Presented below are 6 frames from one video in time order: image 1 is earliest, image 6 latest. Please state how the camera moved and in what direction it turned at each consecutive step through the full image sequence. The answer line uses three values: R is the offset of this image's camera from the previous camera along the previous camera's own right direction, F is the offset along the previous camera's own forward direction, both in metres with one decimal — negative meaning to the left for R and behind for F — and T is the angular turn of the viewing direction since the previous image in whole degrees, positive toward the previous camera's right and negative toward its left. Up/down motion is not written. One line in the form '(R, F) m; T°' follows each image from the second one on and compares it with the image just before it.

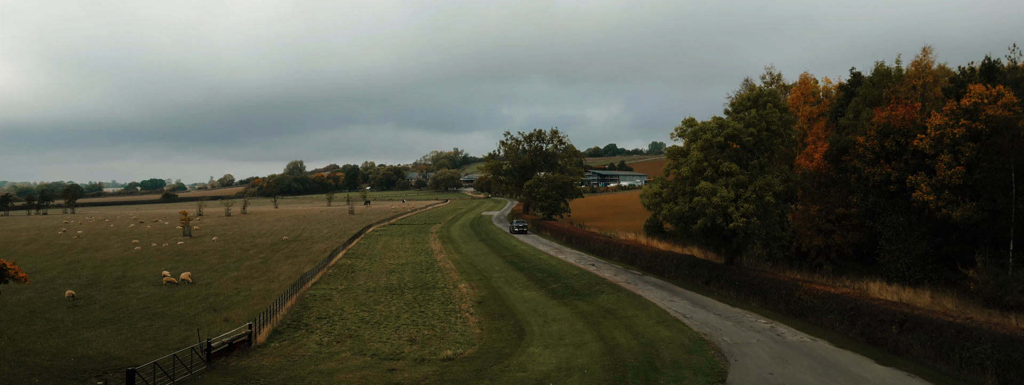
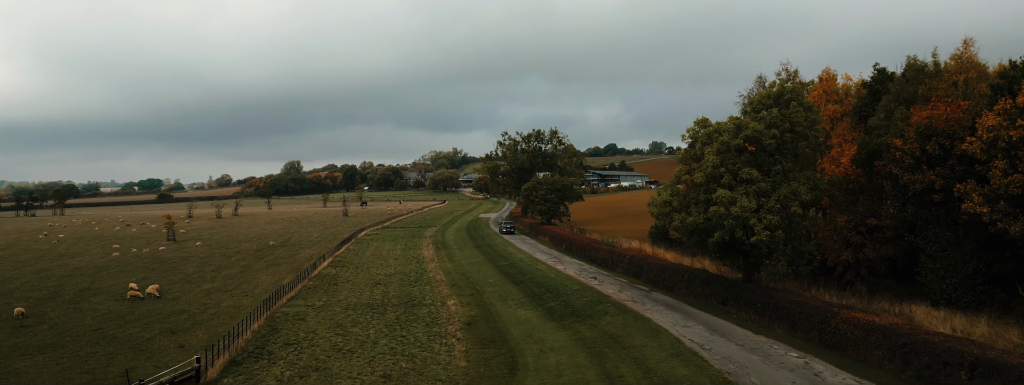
(+0.3, +2.6) m; 0°
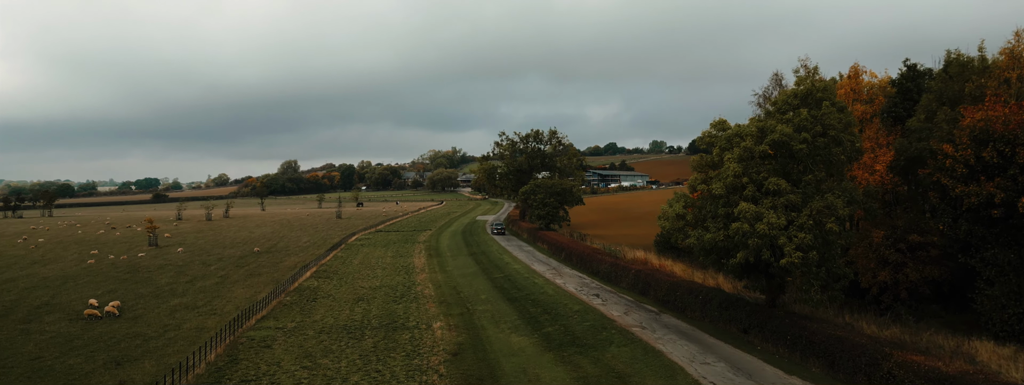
(+0.3, +2.6) m; 0°
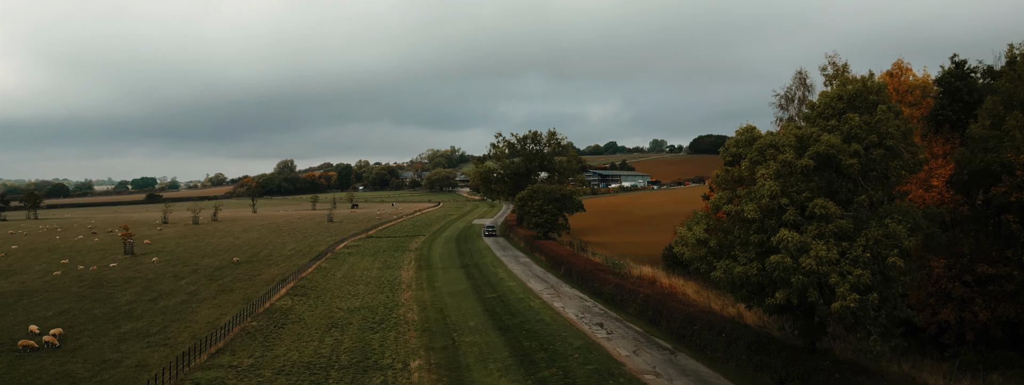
(+0.4, +3.2) m; 0°
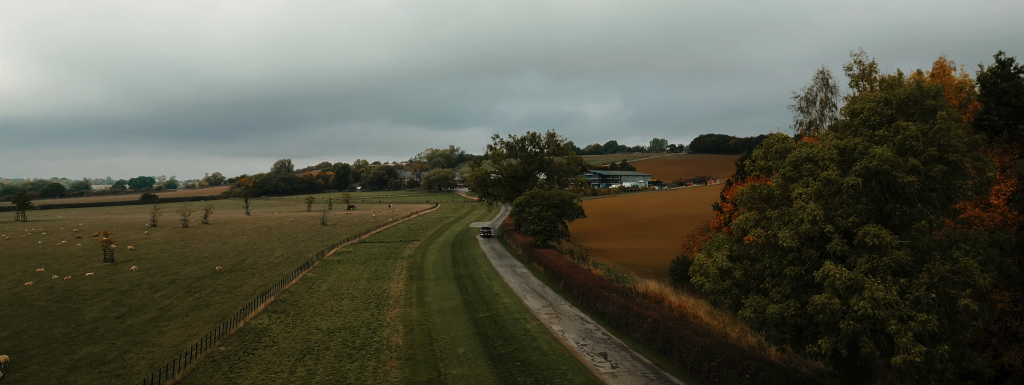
(+0.3, +2.4) m; 0°
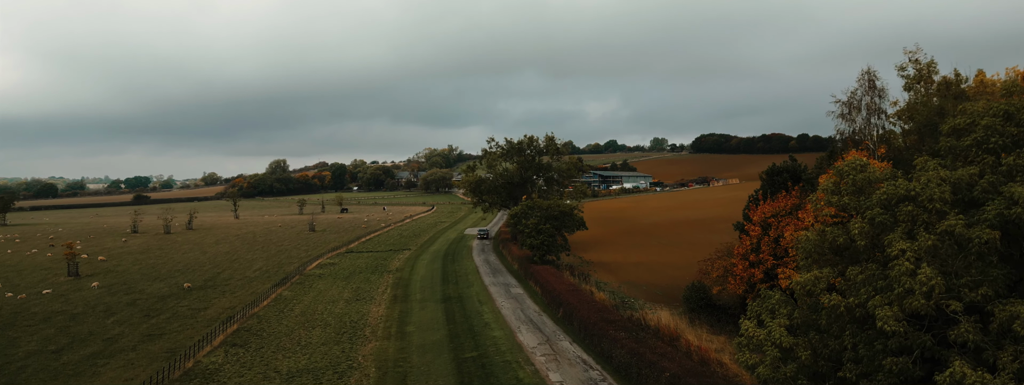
(+0.5, +3.8) m; 0°
